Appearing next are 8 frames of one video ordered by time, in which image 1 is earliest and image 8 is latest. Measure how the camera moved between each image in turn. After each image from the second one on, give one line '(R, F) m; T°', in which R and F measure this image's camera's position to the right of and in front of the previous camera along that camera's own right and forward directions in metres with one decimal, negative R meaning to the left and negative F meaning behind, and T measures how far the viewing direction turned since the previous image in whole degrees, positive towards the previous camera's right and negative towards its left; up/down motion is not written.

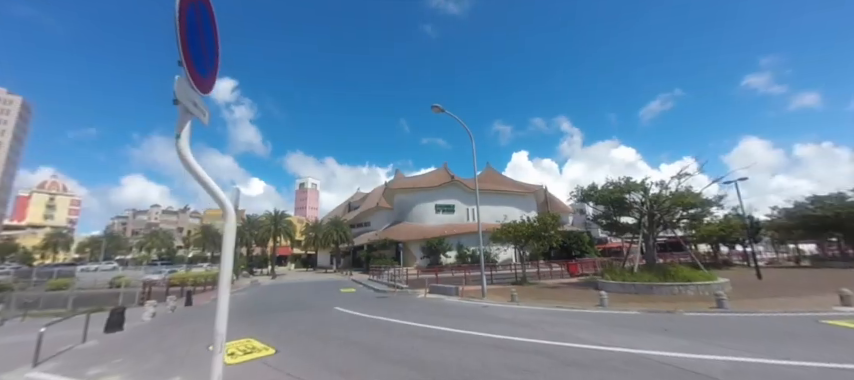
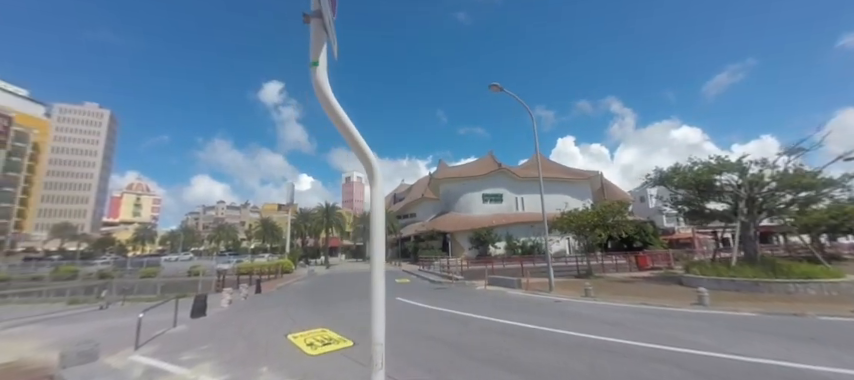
(-0.9, +0.7) m; -7°
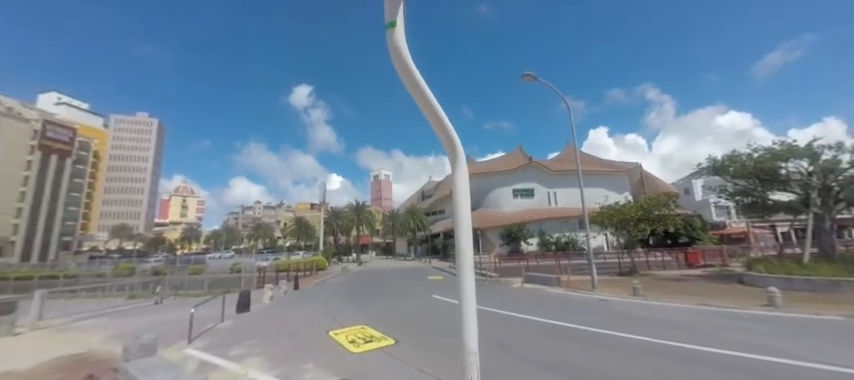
(-0.3, +0.3) m; -5°
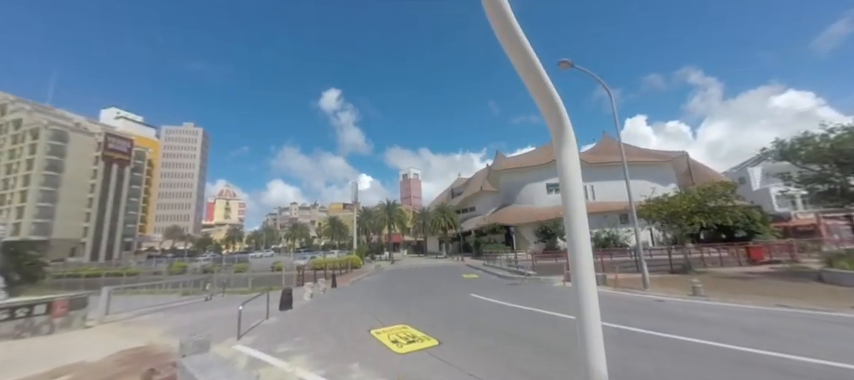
(-0.3, +0.3) m; -5°
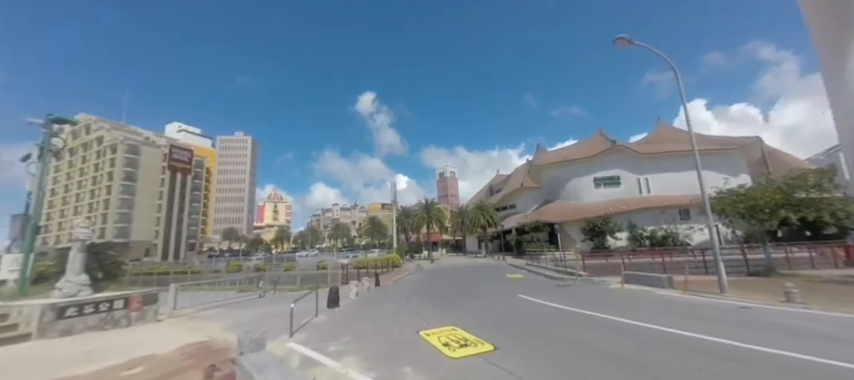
(-0.3, +0.4) m; -7°
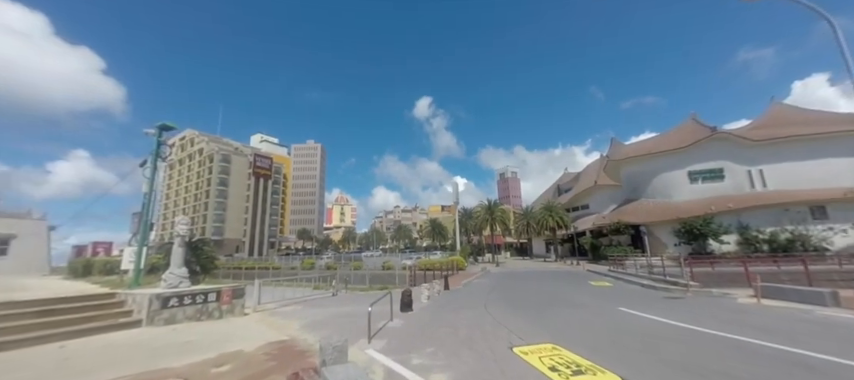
(-0.8, +1.0) m; -11°
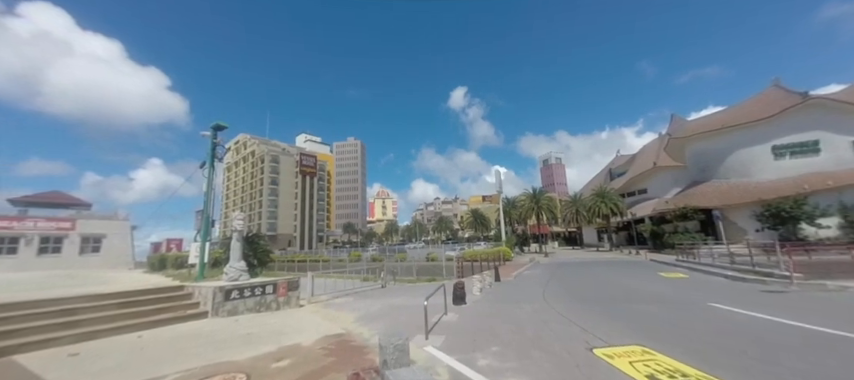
(-0.4, +0.7) m; -7°
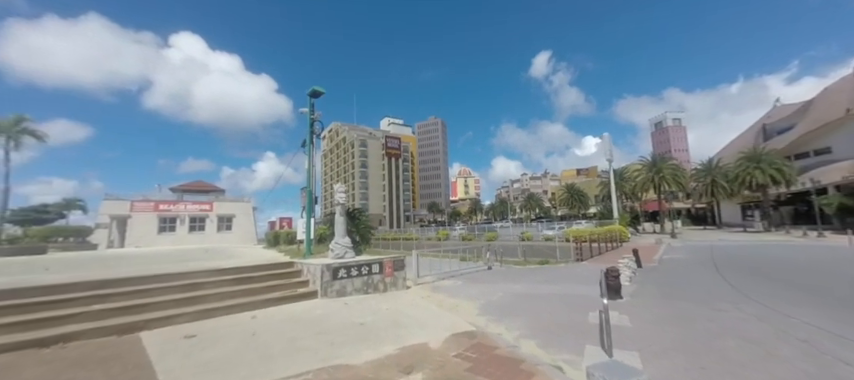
(-1.6, +2.2) m; -15°
